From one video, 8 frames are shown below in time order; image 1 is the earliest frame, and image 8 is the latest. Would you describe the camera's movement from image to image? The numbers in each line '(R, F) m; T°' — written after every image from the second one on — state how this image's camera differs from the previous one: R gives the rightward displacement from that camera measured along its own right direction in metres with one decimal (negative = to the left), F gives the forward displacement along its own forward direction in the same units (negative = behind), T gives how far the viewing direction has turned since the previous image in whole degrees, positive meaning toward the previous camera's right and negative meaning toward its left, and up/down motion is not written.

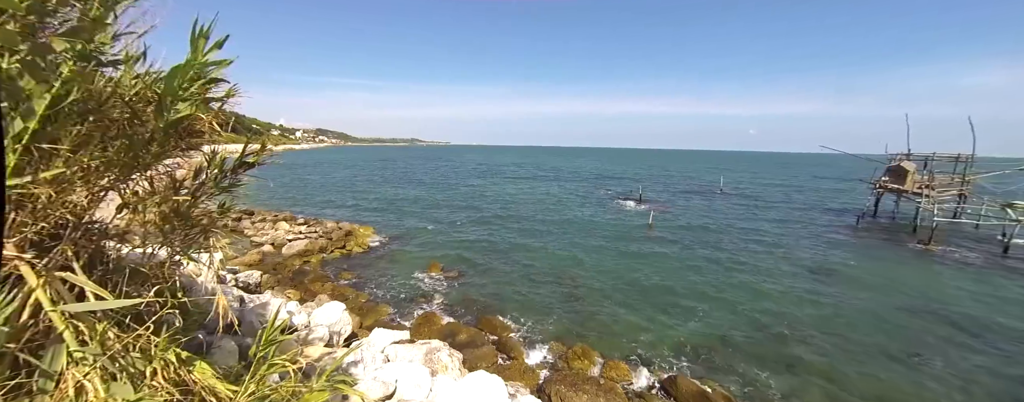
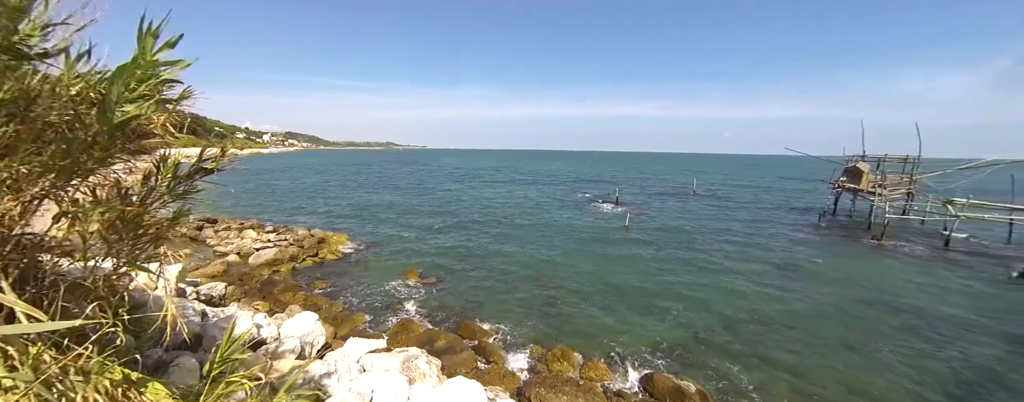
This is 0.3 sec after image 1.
(+2.7, +0.2) m; +3°
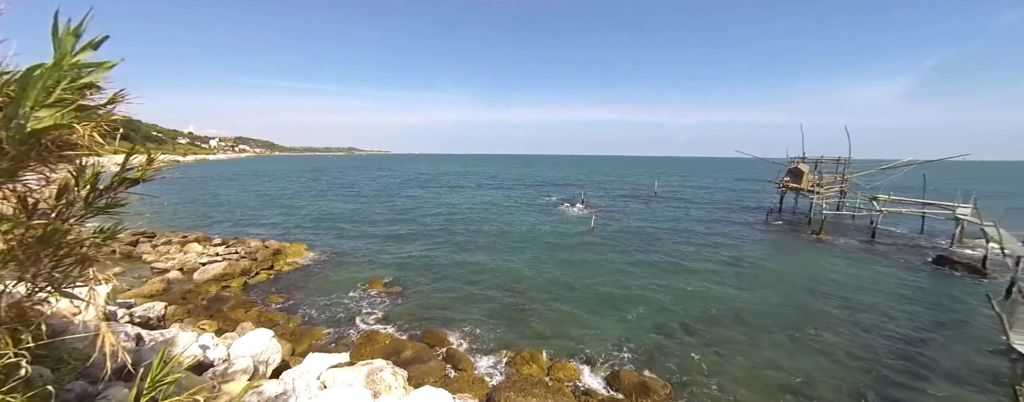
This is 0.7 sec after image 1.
(0.0, +0.1) m; +5°
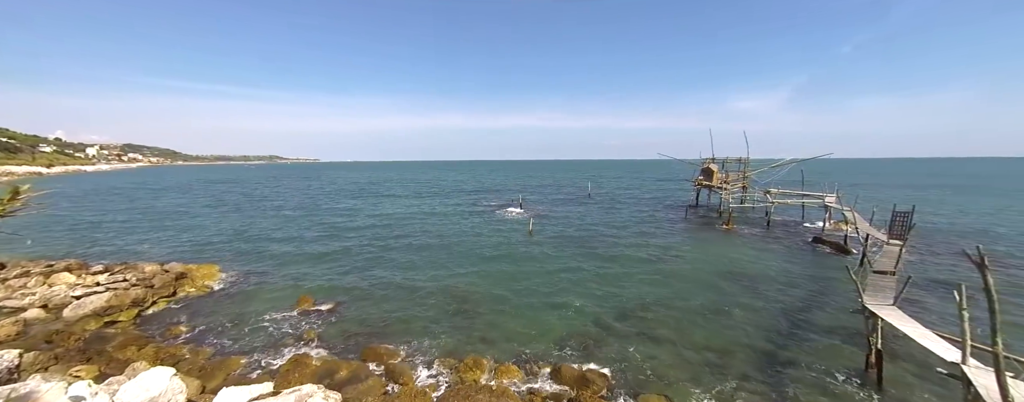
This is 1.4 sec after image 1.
(0.0, +0.2) m; +9°
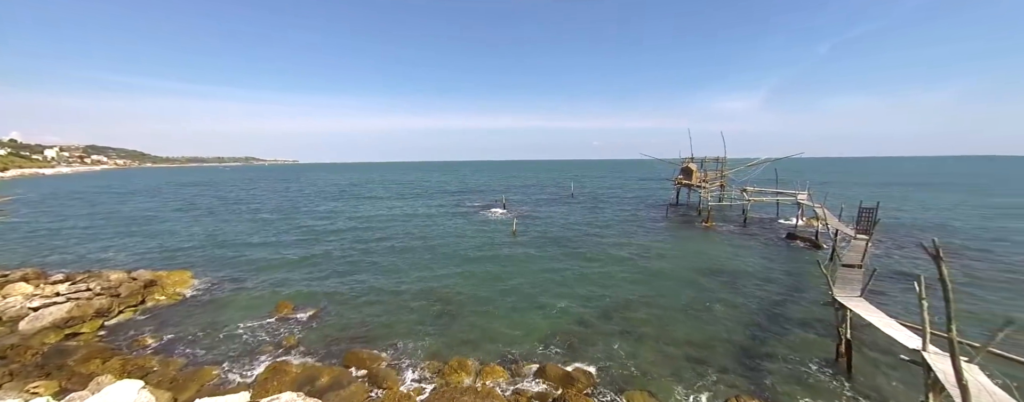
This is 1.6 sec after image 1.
(-2.2, +1.4) m; -21°
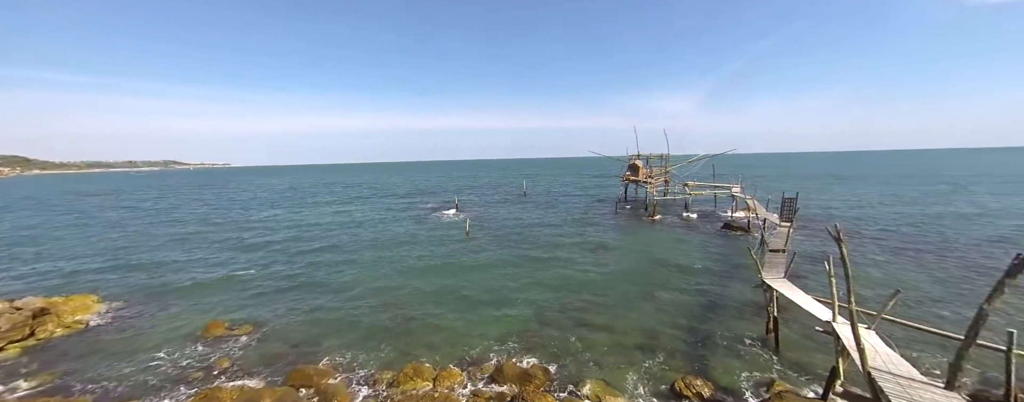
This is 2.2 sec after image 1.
(+0.1, -1.4) m; +7°
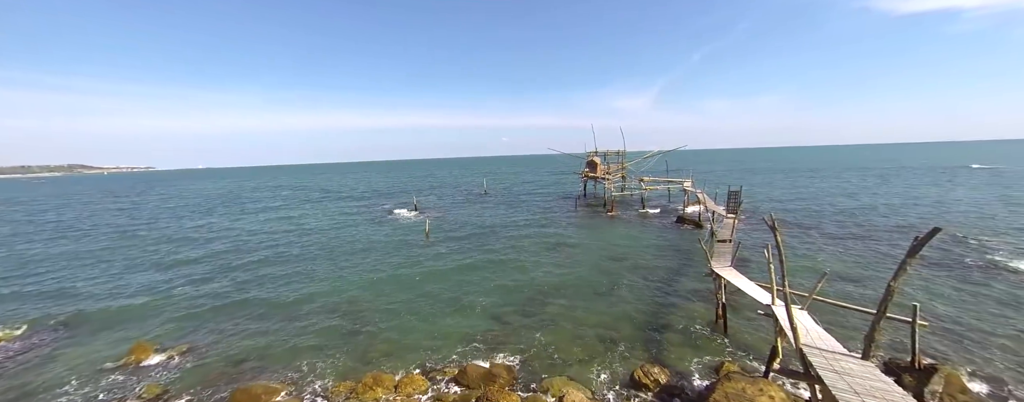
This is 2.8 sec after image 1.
(+0.6, -0.5) m; +6°
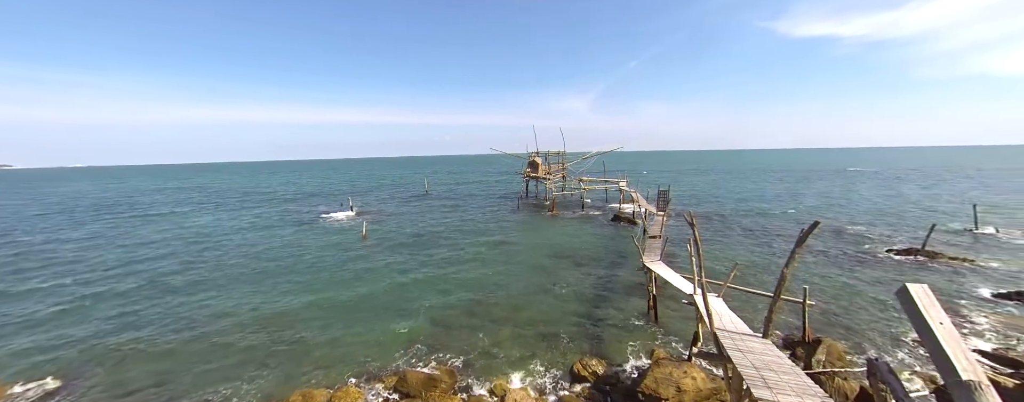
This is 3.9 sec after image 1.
(+0.6, -1.0) m; +9°
